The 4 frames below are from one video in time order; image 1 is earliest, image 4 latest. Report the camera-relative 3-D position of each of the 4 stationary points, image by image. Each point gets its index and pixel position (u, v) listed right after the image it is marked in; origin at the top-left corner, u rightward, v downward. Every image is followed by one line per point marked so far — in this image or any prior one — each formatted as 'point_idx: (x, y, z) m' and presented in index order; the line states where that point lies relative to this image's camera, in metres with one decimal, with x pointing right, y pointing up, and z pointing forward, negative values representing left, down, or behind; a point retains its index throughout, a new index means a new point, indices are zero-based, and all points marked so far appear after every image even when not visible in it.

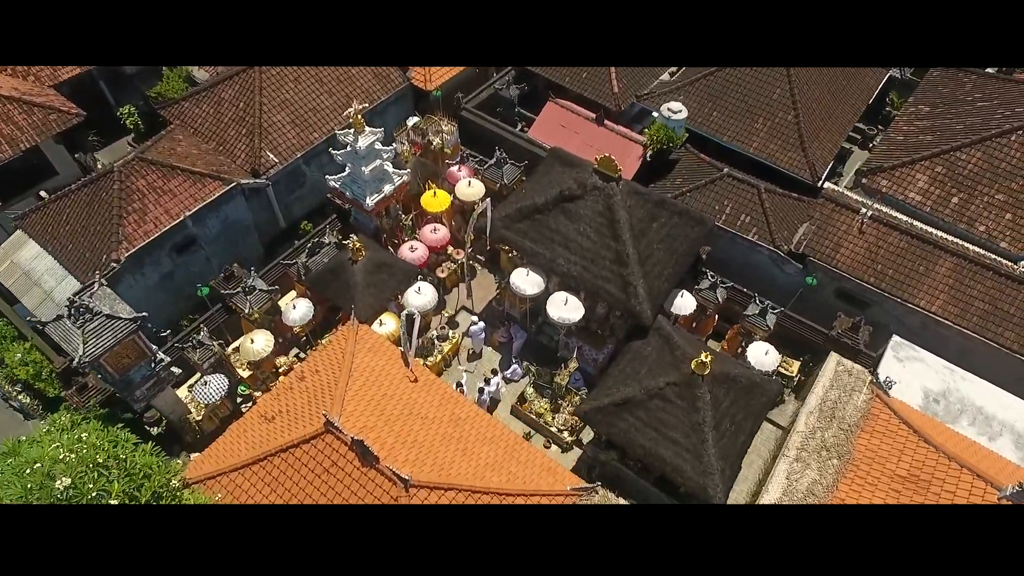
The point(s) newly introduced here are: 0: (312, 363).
0: (-5.4, -2.0, +15.7) m
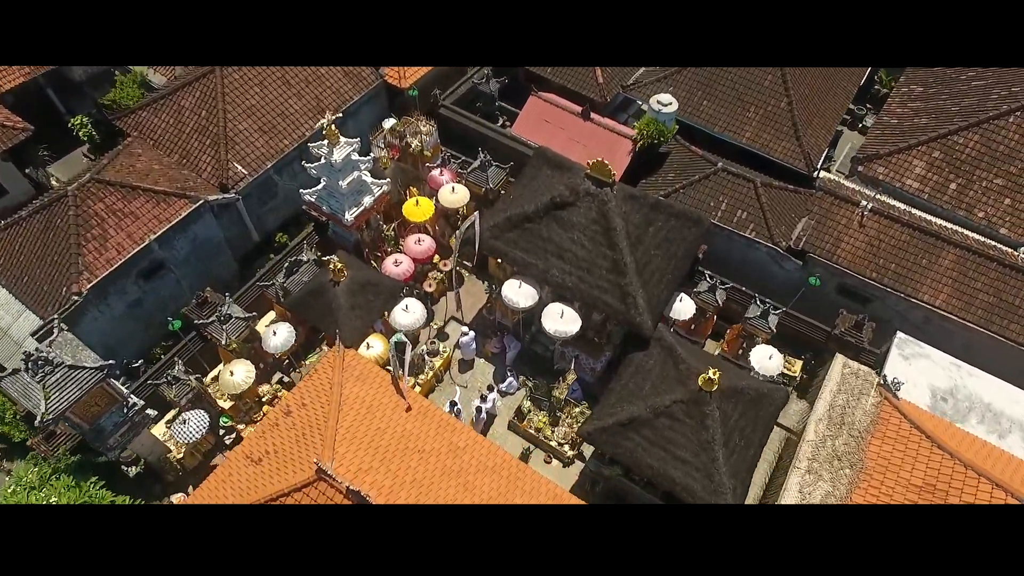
0: (-5.4, -2.7, +14.8) m
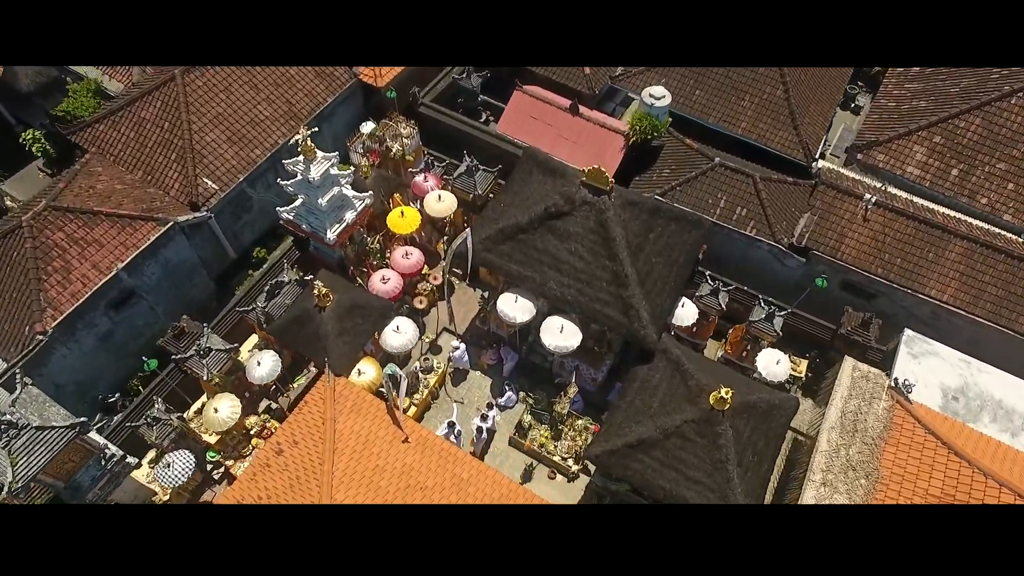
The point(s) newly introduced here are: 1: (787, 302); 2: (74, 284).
0: (-5.4, -3.4, +14.0) m
1: (+8.5, -0.4, +18.0) m
2: (-11.5, +0.1, +15.3) m
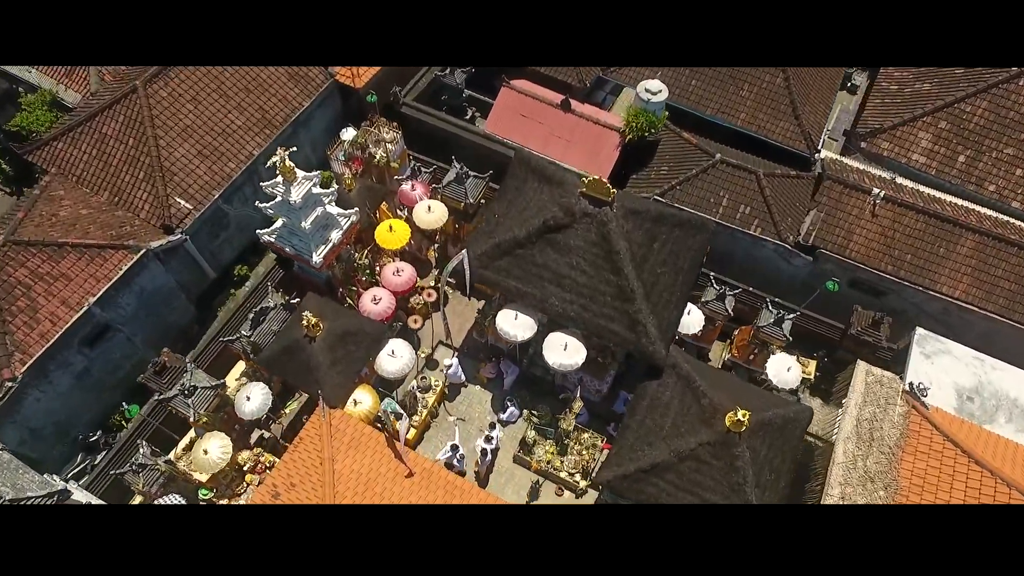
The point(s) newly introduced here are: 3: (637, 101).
0: (-5.2, -4.1, +13.3) m
1: (+8.4, -0.4, +17.5) m
2: (-11.5, -0.9, +14.2) m
3: (+3.8, +5.8, +18.0) m
